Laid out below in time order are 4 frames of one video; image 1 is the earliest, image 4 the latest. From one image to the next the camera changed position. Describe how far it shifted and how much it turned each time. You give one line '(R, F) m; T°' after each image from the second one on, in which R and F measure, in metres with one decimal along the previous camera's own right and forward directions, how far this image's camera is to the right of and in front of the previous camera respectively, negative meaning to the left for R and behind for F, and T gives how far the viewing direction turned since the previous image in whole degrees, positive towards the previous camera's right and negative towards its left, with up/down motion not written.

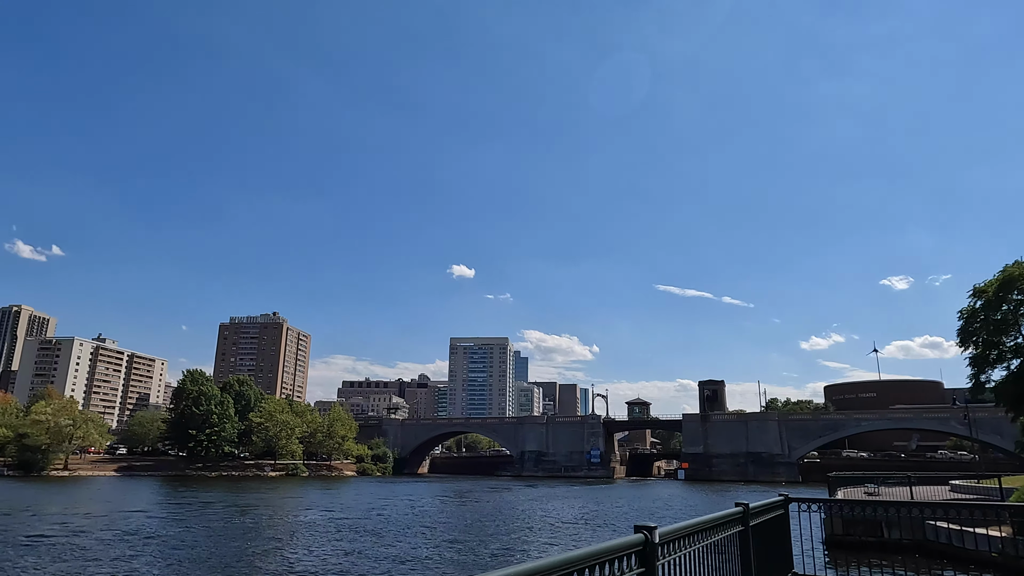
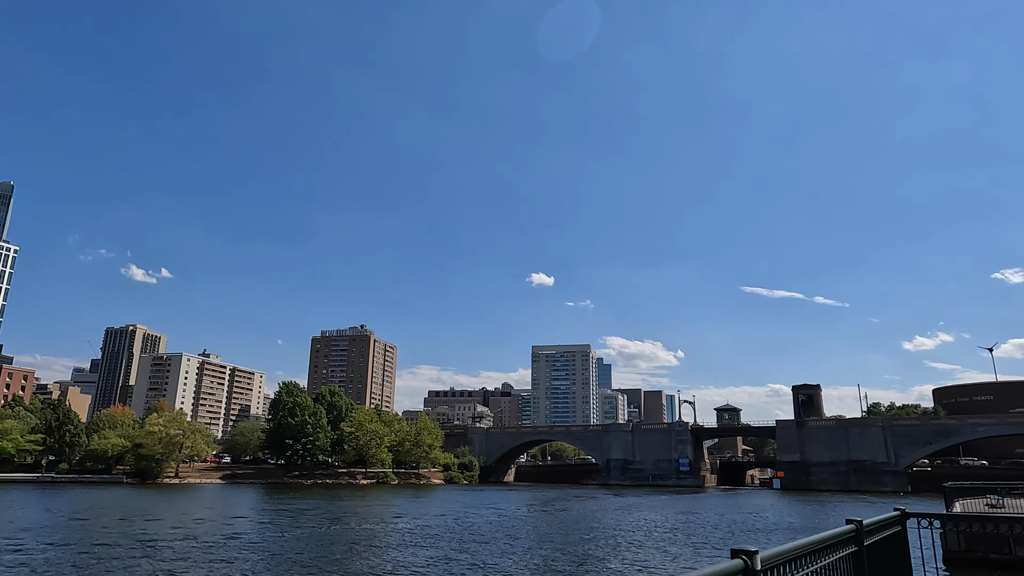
(0.0, +0.2) m; -7°
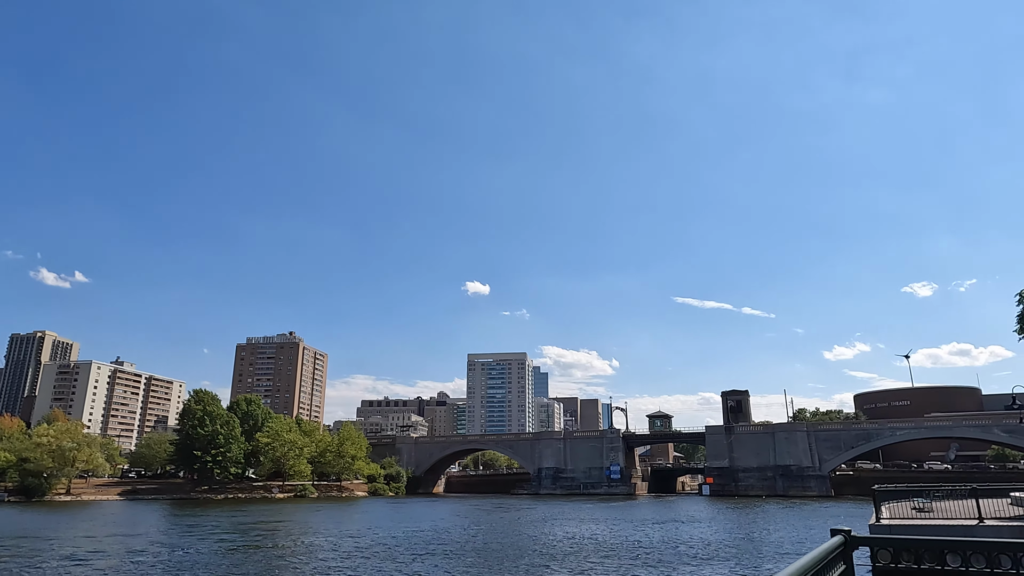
(+1.8, +4.2) m; +5°
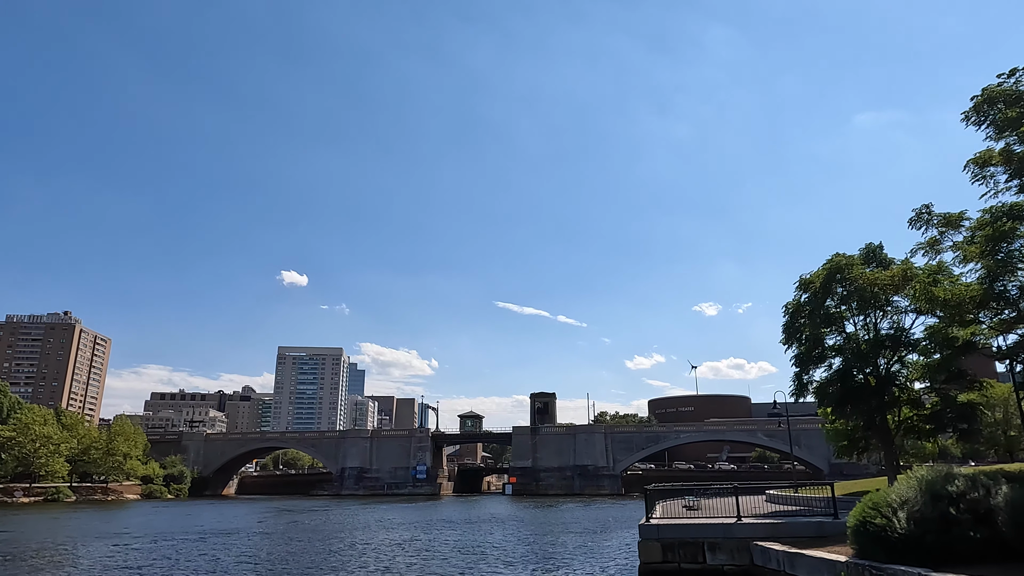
(+1.8, +2.4) m; +15°
